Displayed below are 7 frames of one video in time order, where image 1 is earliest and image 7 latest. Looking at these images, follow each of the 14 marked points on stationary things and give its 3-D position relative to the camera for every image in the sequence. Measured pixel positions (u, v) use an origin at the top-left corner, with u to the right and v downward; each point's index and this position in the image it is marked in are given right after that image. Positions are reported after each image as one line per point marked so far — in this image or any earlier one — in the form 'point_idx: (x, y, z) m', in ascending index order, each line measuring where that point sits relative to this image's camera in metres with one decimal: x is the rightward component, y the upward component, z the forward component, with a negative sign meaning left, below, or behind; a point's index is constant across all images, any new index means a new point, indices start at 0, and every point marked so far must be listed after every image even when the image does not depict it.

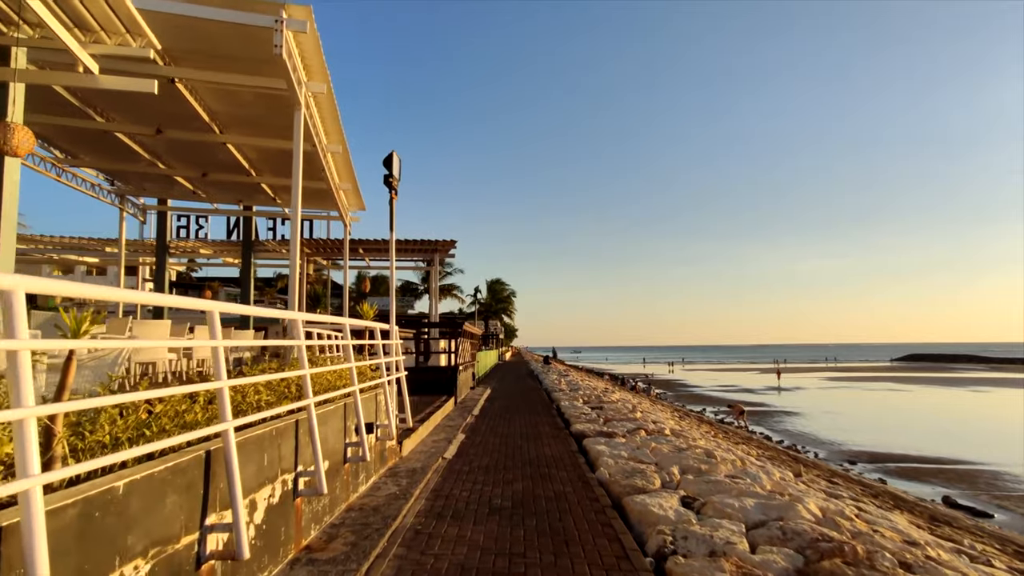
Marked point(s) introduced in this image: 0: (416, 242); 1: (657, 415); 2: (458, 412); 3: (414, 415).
0: (-2.8, +1.3, +19.0) m
1: (+3.8, -3.3, +16.8) m
2: (-1.2, -2.9, +14.8) m
3: (-1.8, -2.3, +11.7) m
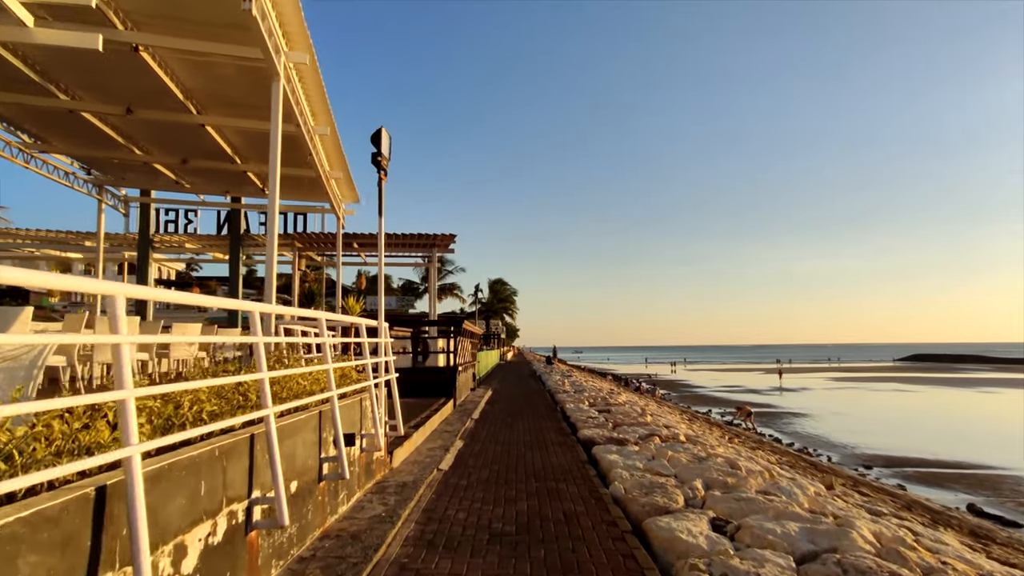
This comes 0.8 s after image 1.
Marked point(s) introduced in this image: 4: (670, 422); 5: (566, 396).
0: (-2.8, +1.4, +18.1) m
1: (+3.9, -3.2, +15.9) m
2: (-1.2, -2.8, +14.0) m
3: (-1.7, -2.2, +10.8) m
4: (+3.6, -3.0, +14.6) m
5: (+1.6, -3.3, +19.6) m
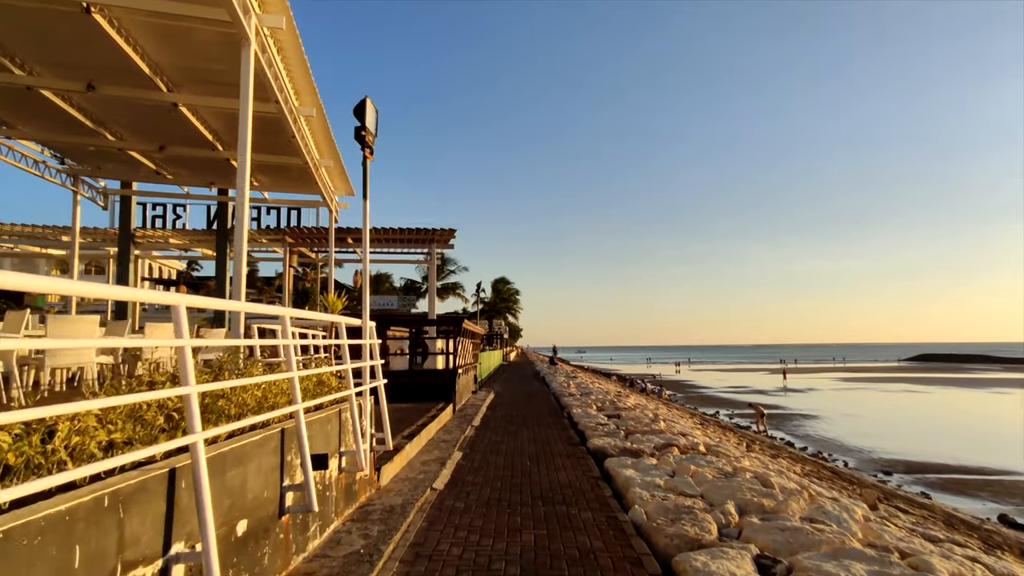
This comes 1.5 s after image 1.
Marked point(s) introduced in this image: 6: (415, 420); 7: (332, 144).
0: (-2.7, +1.5, +17.2) m
1: (+3.9, -3.2, +14.9) m
2: (-1.1, -2.7, +13.0) m
3: (-1.7, -2.2, +9.9) m
4: (+3.6, -3.0, +13.6) m
5: (+1.7, -3.2, +18.6) m
6: (-1.7, -2.3, +11.2) m
7: (-3.3, +2.6, +11.7) m
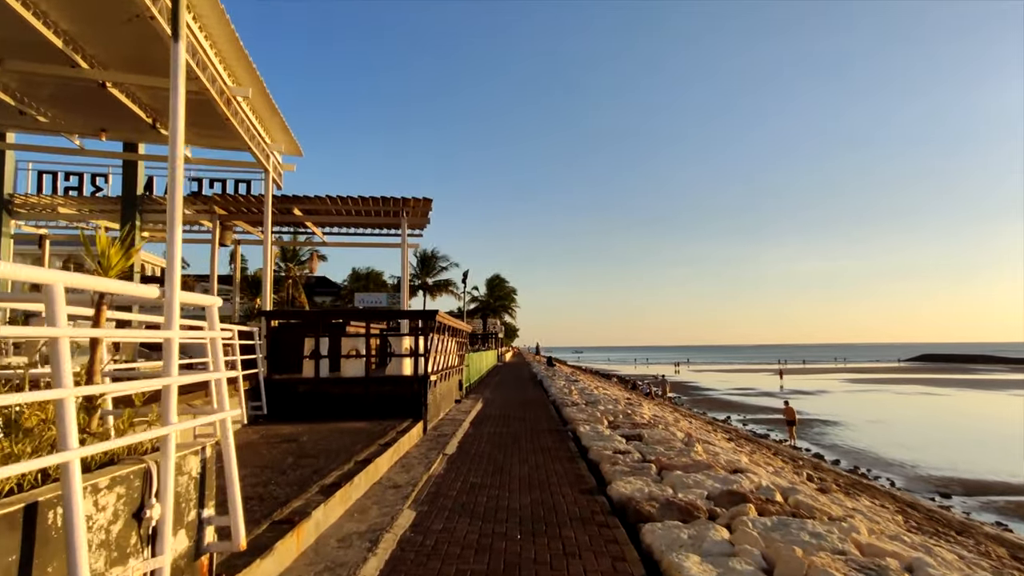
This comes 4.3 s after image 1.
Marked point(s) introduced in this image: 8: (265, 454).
0: (-2.9, +1.8, +13.7) m
1: (+3.7, -2.9, +11.5) m
2: (-1.3, -2.4, +9.6) m
3: (-1.9, -1.8, +6.4) m
4: (+3.5, -2.7, +10.2) m
5: (+1.5, -2.9, +15.2) m
6: (-1.9, -2.0, +7.8) m
7: (-3.4, +2.9, +8.2) m
8: (-2.8, -1.9, +7.3) m
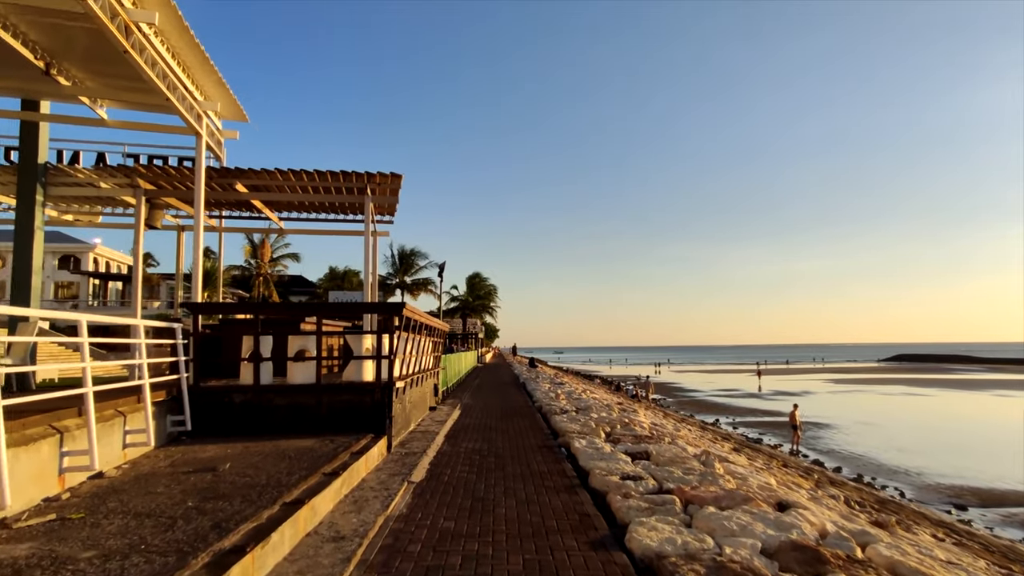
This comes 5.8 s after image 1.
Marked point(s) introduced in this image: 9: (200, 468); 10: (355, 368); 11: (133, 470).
0: (-3.2, +2.0, +11.8) m
1: (+3.5, -2.7, +9.7) m
2: (-1.5, -2.2, +7.6) m
3: (-2.0, -1.7, +4.5) m
4: (+3.2, -2.5, +8.4) m
5: (+1.1, -2.7, +13.3) m
6: (-2.0, -1.8, +5.9) m
7: (-3.6, +3.1, +6.2) m
8: (-3.0, -1.7, +5.4) m
9: (-3.2, -1.8, +6.5) m
10: (-2.4, -1.2, +9.9) m
11: (-3.7, -1.8, +6.4) m
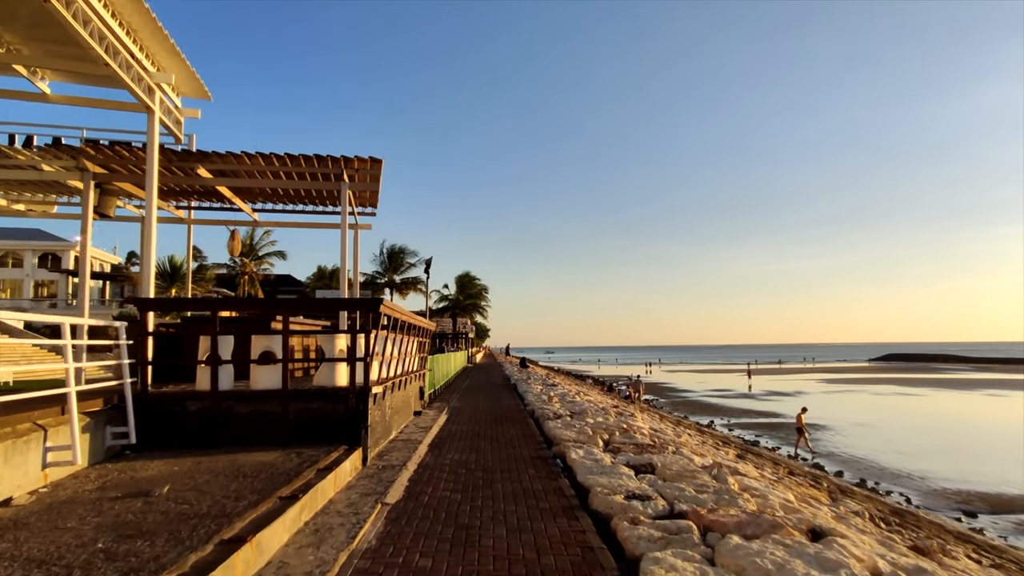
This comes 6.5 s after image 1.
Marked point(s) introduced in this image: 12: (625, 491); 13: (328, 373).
0: (-3.4, +2.1, +10.8) m
1: (+3.3, -2.6, +8.8) m
2: (-1.6, -2.2, +6.7) m
3: (-2.0, -1.6, +3.5) m
4: (+3.1, -2.4, +7.5) m
5: (+0.9, -2.7, +12.4) m
6: (-2.1, -1.7, +4.9) m
7: (-3.7, +3.2, +5.2) m
8: (-3.0, -1.7, +4.4) m
9: (-3.2, -1.7, +5.5) m
10: (-2.6, -1.2, +8.9) m
11: (-3.8, -1.7, +5.3) m
12: (+1.2, -2.2, +7.0) m
13: (-2.6, -1.2, +9.0) m
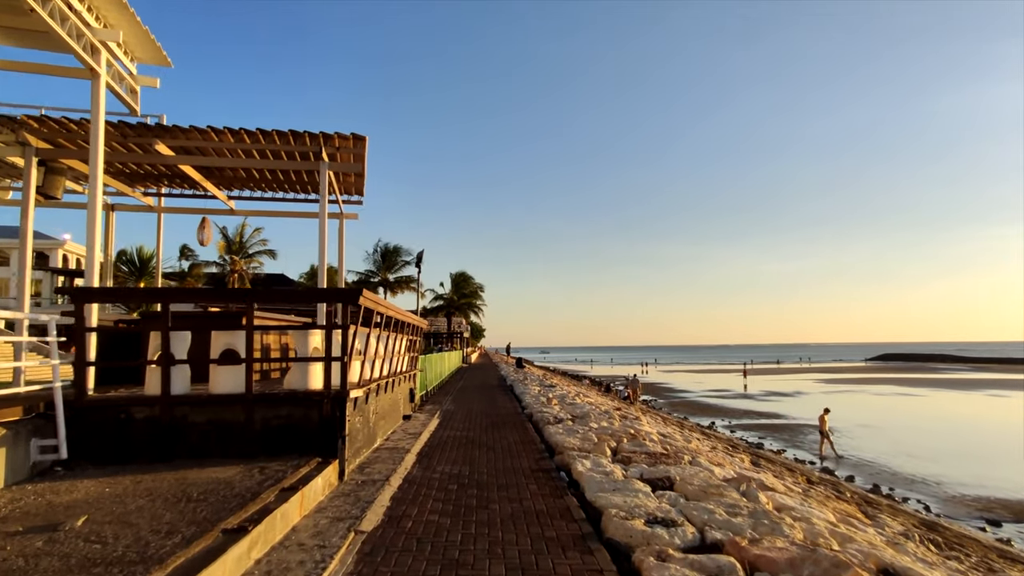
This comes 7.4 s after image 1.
0: (-3.4, +2.2, +9.7) m
1: (+3.3, -2.5, +7.8) m
2: (-1.6, -2.0, +5.6) m
3: (-2.0, -1.5, +2.4) m
4: (+3.1, -2.3, +6.4) m
5: (+0.9, -2.5, +11.3) m
6: (-2.1, -1.6, +3.8) m
7: (-3.7, +3.3, +4.1) m
8: (-3.0, -1.5, +3.3) m
9: (-3.2, -1.6, +4.4) m
10: (-2.6, -1.0, +7.8) m
11: (-3.8, -1.6, +4.2) m
12: (+1.2, -2.0, +5.9) m
13: (-2.6, -1.1, +7.9) m
